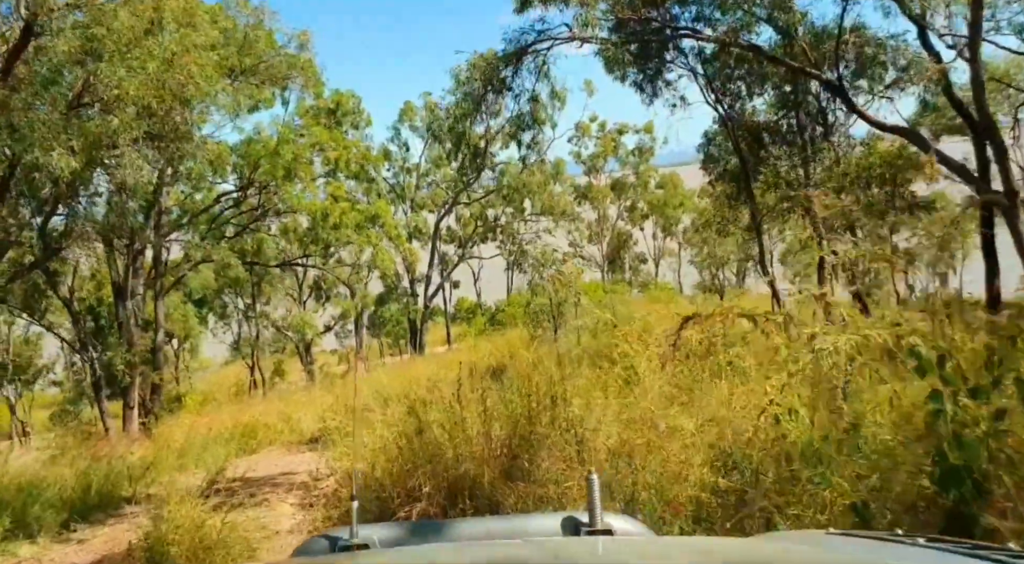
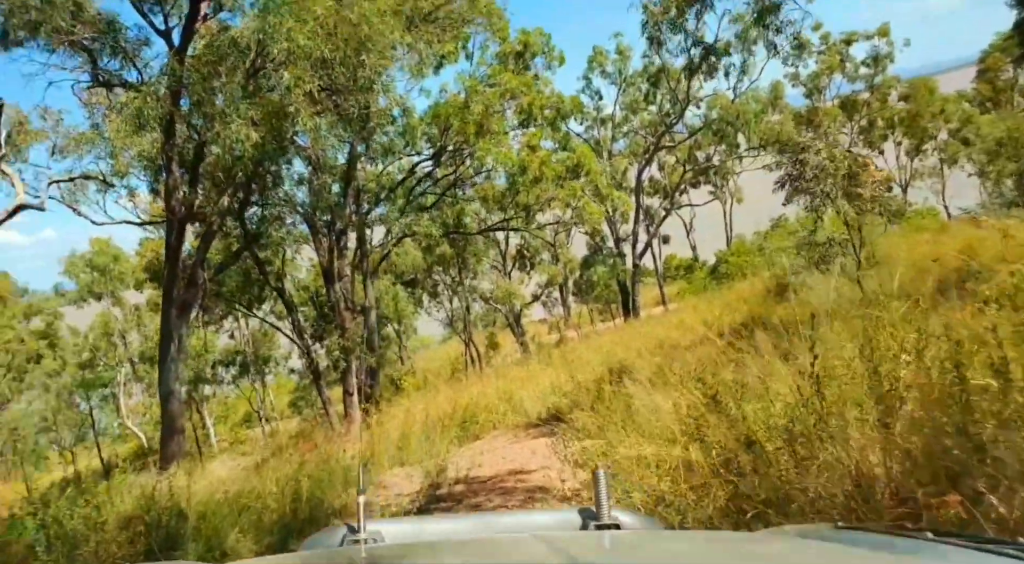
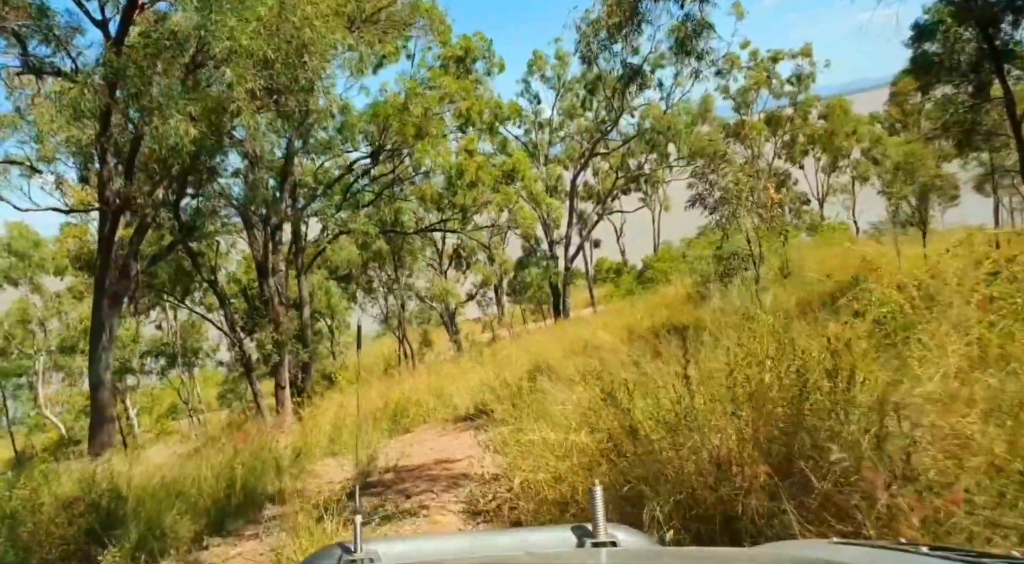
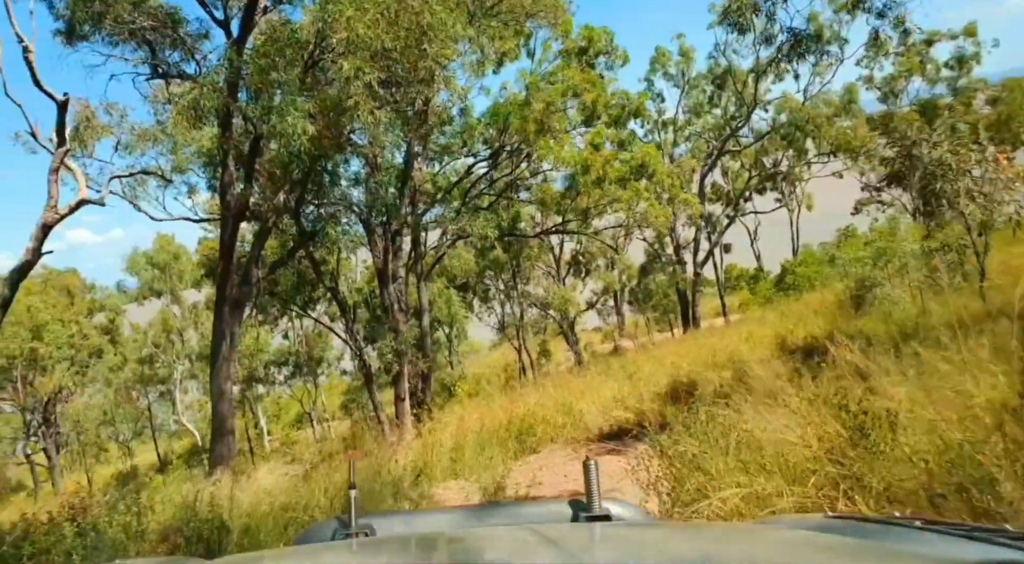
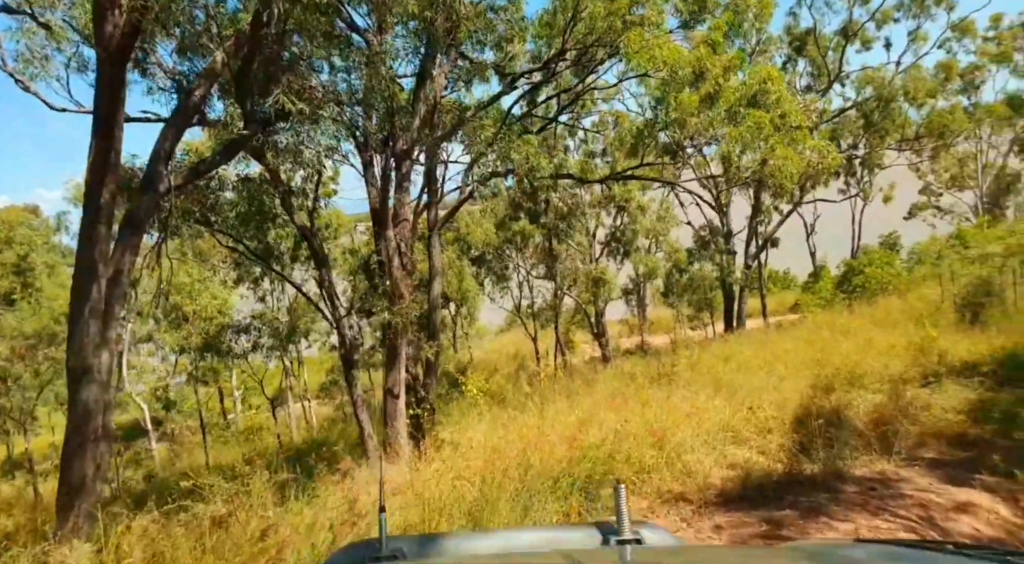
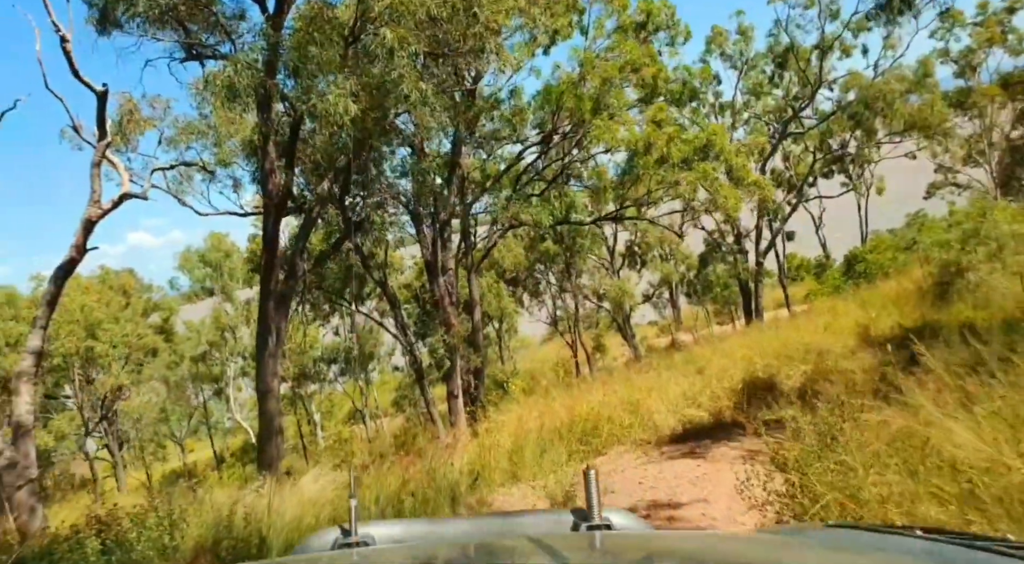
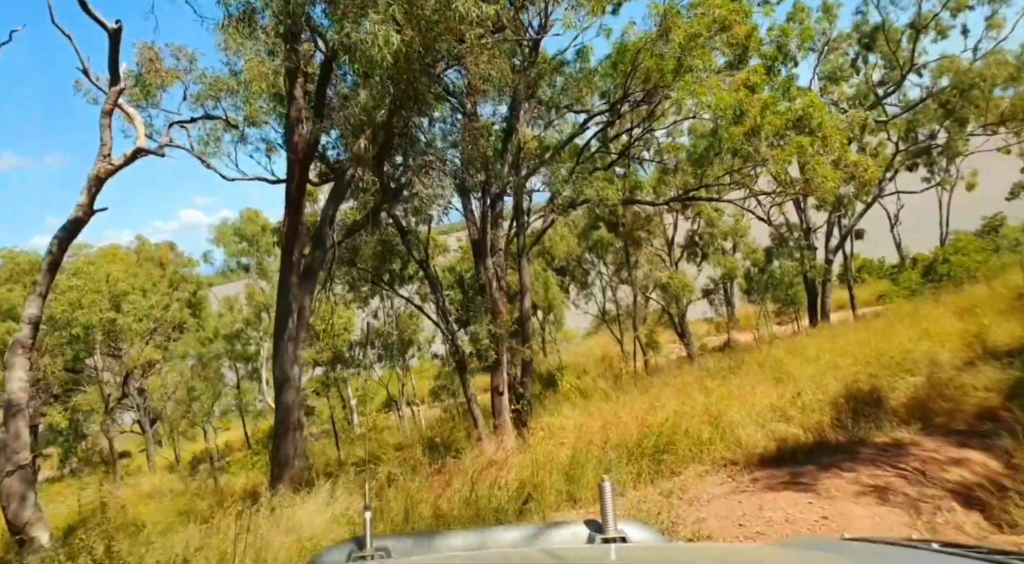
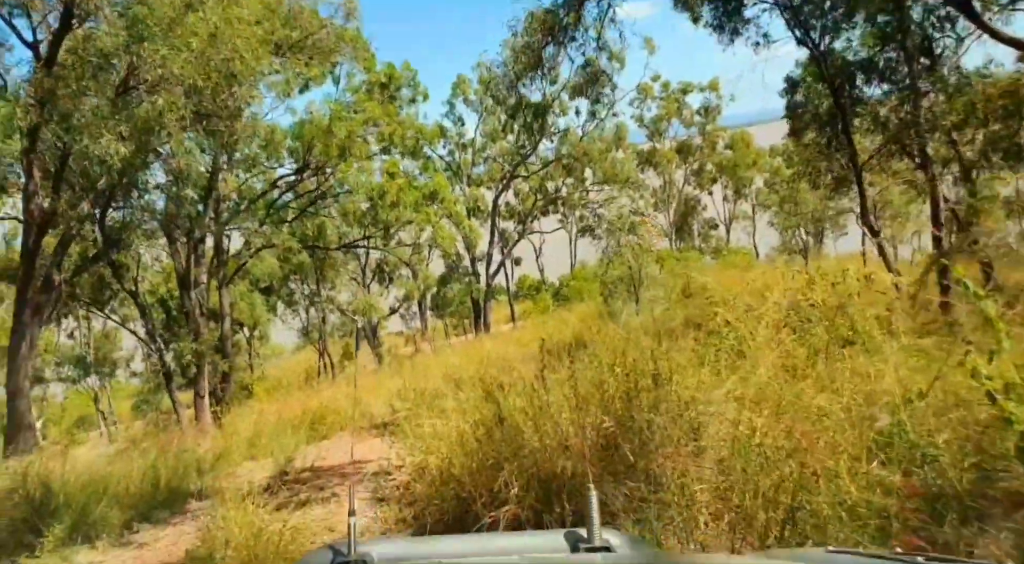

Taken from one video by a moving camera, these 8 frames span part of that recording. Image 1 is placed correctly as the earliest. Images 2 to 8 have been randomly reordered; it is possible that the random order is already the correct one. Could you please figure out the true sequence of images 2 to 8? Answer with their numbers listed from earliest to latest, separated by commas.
8, 3, 2, 4, 6, 7, 5
